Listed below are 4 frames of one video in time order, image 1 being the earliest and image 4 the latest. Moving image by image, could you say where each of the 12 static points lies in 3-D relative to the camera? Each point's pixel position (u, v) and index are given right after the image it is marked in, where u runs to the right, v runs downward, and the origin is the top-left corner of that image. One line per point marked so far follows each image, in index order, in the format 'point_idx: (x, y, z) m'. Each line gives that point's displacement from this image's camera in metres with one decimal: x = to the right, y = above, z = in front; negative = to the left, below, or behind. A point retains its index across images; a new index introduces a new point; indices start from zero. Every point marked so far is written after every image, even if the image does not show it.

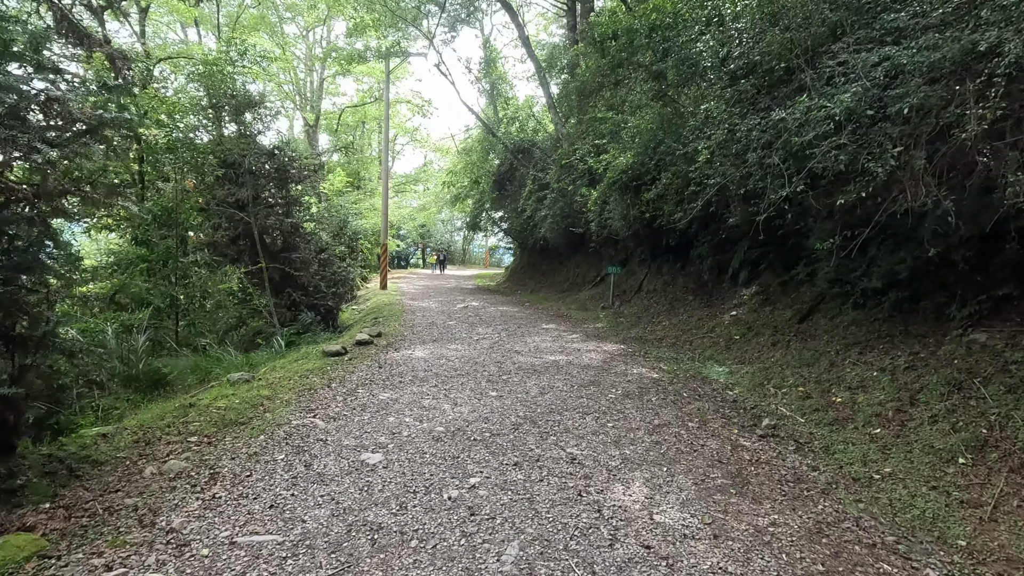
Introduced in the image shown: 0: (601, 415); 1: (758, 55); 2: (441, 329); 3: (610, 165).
0: (+0.8, -1.1, +4.7) m
1: (+2.7, +2.5, +5.9) m
2: (-1.3, -0.8, +10.0) m
3: (+1.9, +2.5, +10.8) m
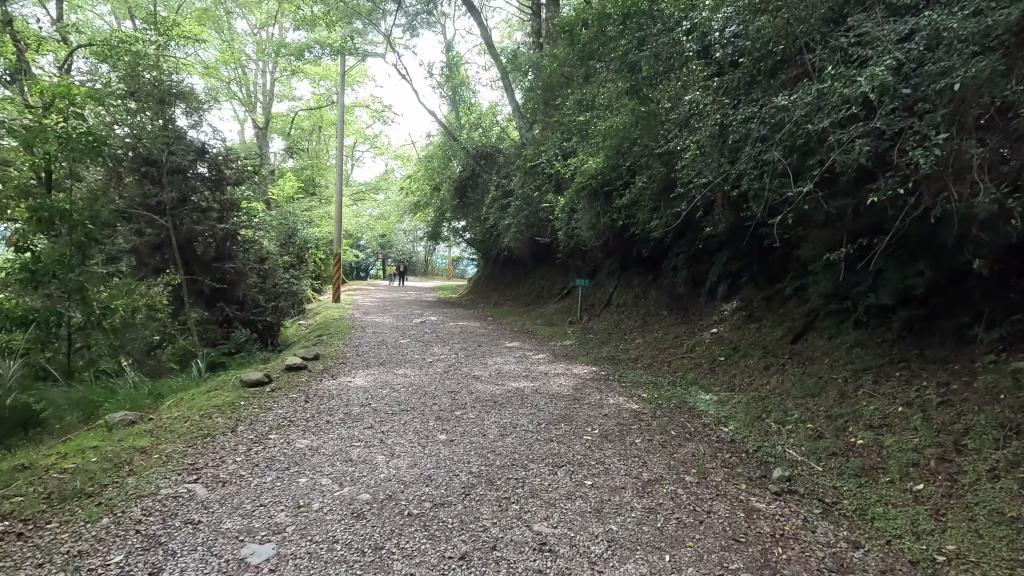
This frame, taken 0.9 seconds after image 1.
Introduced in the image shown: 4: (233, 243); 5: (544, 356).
0: (+0.4, -1.2, +3.7) m
1: (+2.3, +2.4, +5.1) m
2: (-2.0, -1.0, +8.9) m
3: (+1.2, +2.2, +9.9) m
4: (-6.0, +1.0, +11.5) m
5: (+0.5, -1.1, +8.3) m
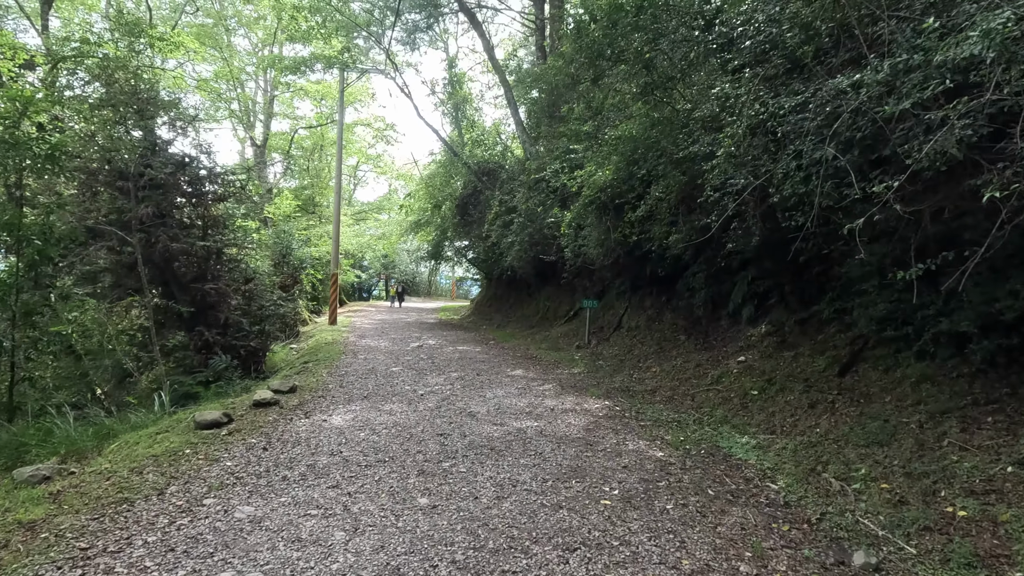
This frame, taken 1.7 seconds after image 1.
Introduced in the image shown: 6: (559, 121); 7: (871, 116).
0: (+0.4, -1.4, +2.8) m
1: (+2.3, +2.2, +4.3) m
2: (-2.0, -1.4, +8.0) m
3: (+1.3, +1.8, +9.2) m
4: (-5.9, +0.5, +10.8) m
5: (+0.5, -1.4, +7.5) m
6: (+1.1, +4.1, +13.0) m
7: (+2.3, +1.1, +3.5) m
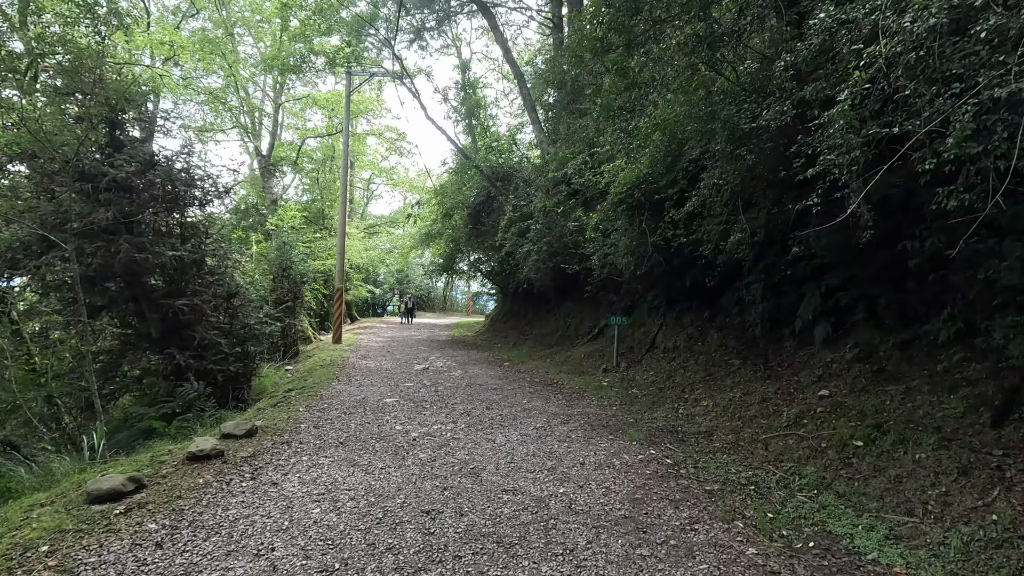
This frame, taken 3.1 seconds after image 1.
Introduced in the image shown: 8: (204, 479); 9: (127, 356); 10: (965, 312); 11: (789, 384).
0: (+0.5, -1.4, +1.3) m
1: (+2.3, +2.1, +2.8) m
2: (-1.8, -1.5, +6.6) m
3: (+1.5, +1.6, +7.7) m
4: (-5.6, +0.2, +9.5) m
5: (+0.7, -1.5, +5.9) m
6: (+1.5, +3.7, +11.6) m
7: (+2.4, +1.1, +2.0) m
8: (-2.3, -1.4, +4.0) m
9: (-6.4, -1.1, +8.9) m
10: (+3.9, -0.2, +4.7) m
11: (+3.2, -1.1, +6.1) m
